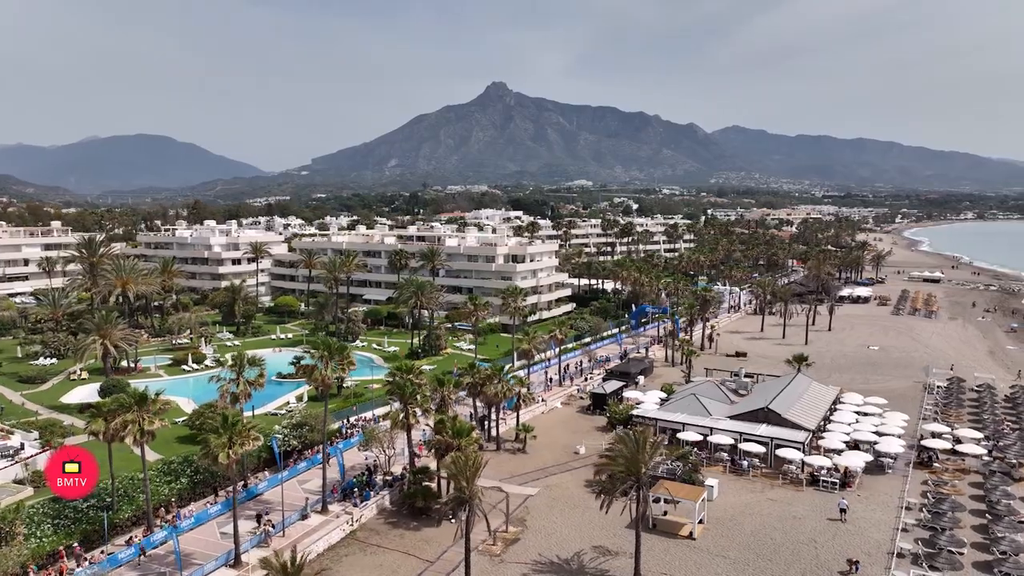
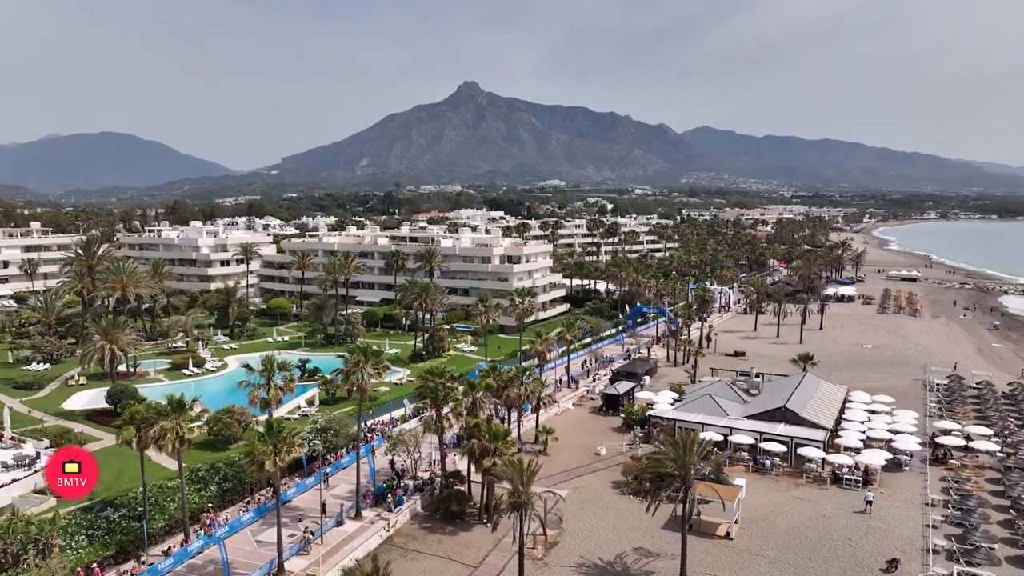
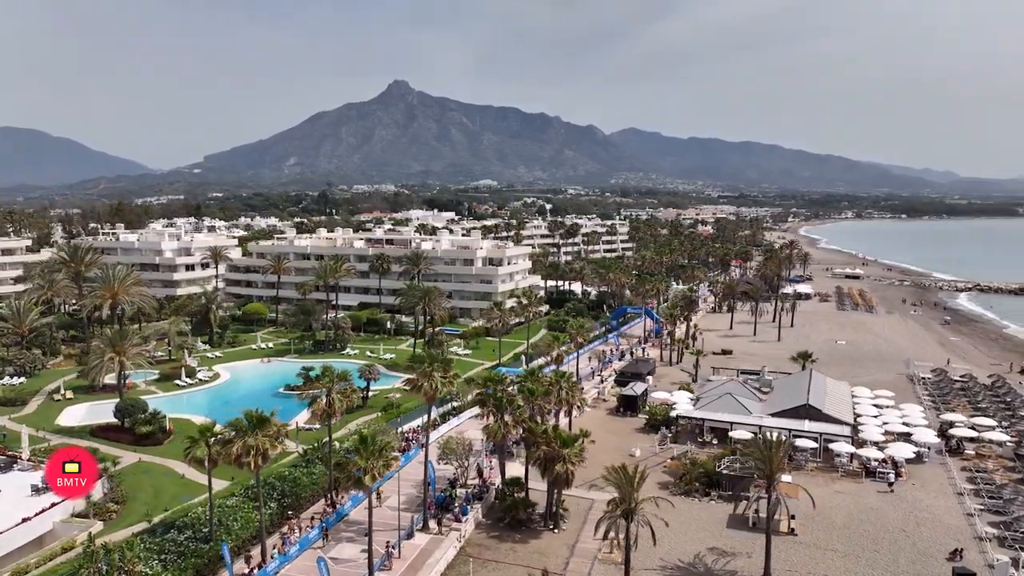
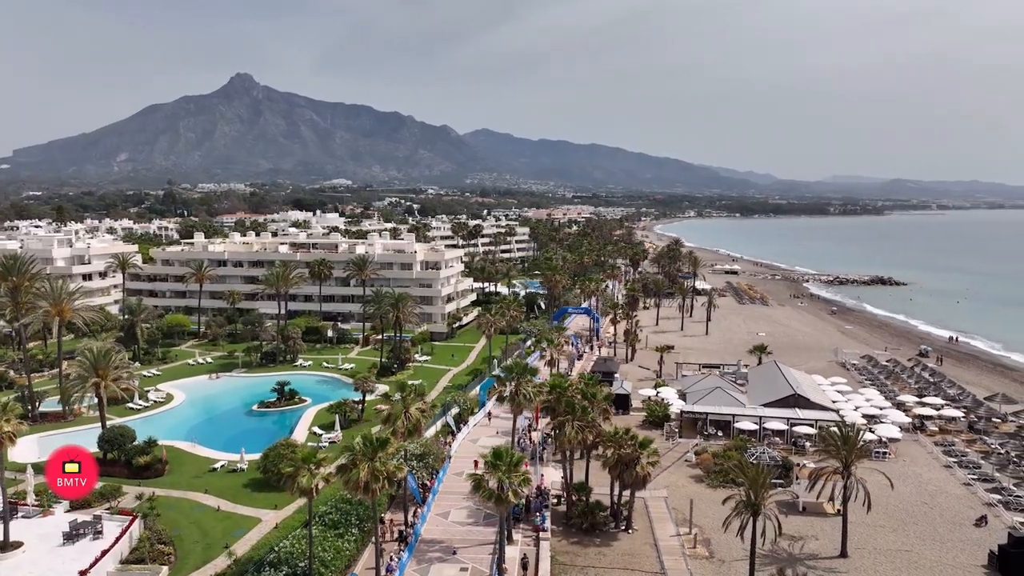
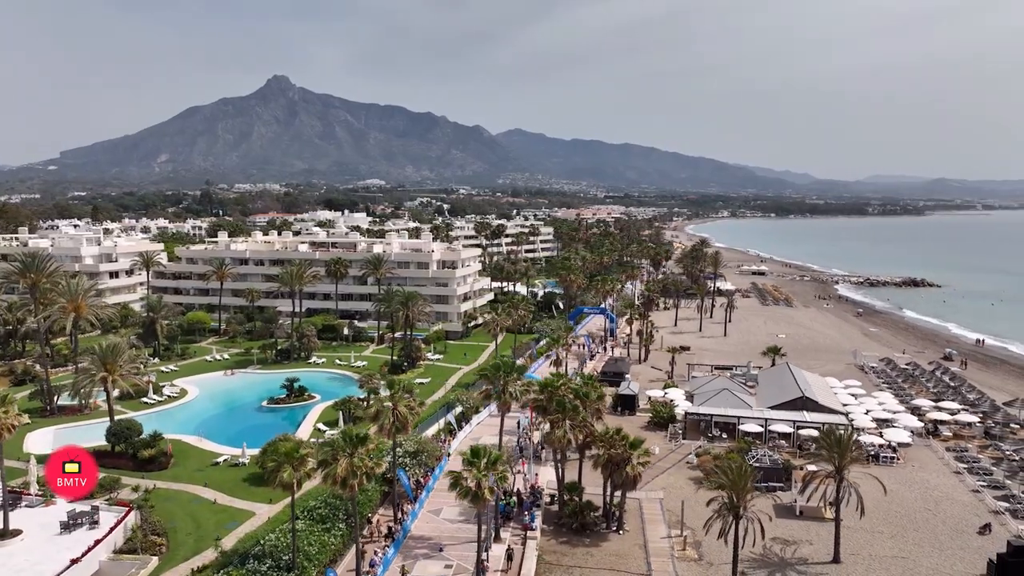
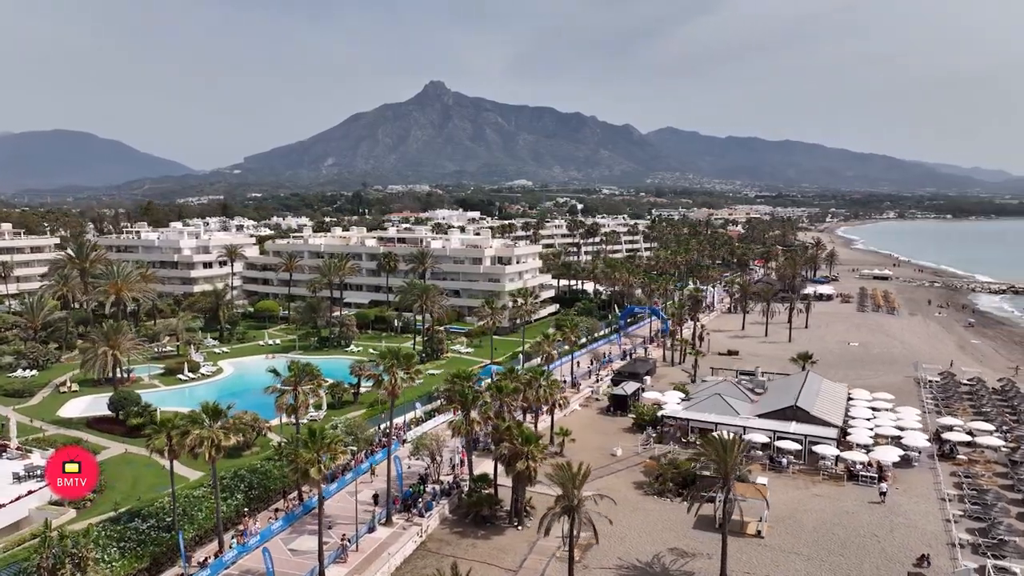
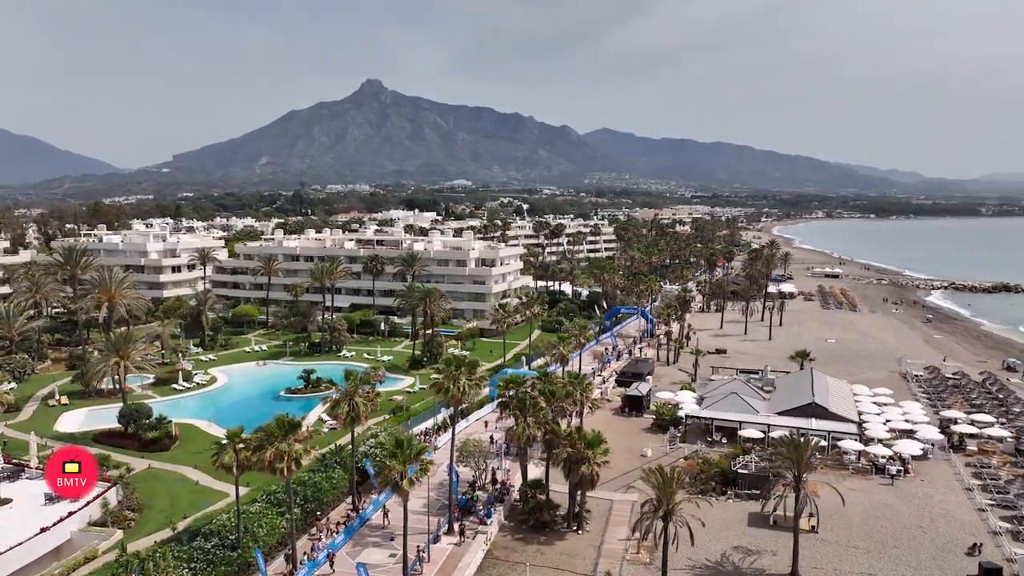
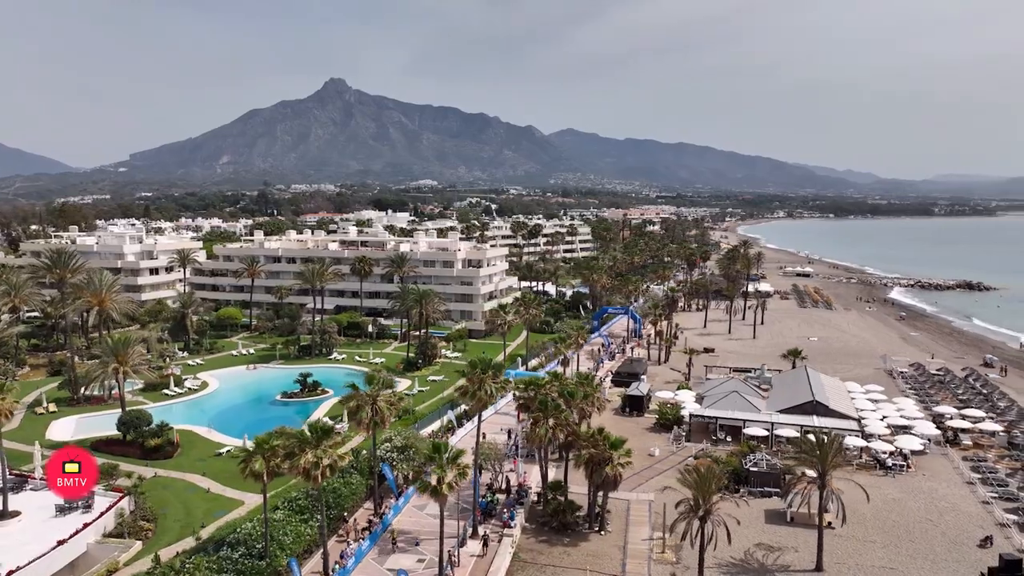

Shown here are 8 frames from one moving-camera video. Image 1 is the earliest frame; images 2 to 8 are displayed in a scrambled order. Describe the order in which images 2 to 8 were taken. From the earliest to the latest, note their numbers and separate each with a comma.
2, 6, 3, 7, 8, 5, 4
